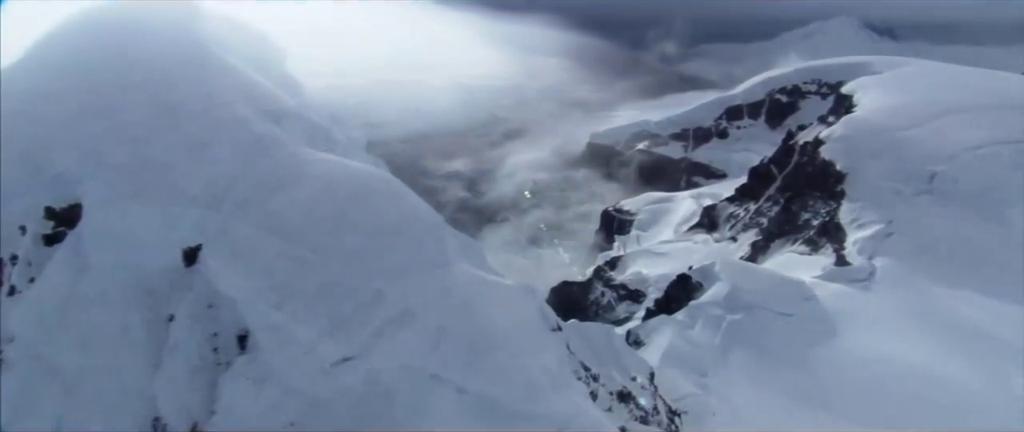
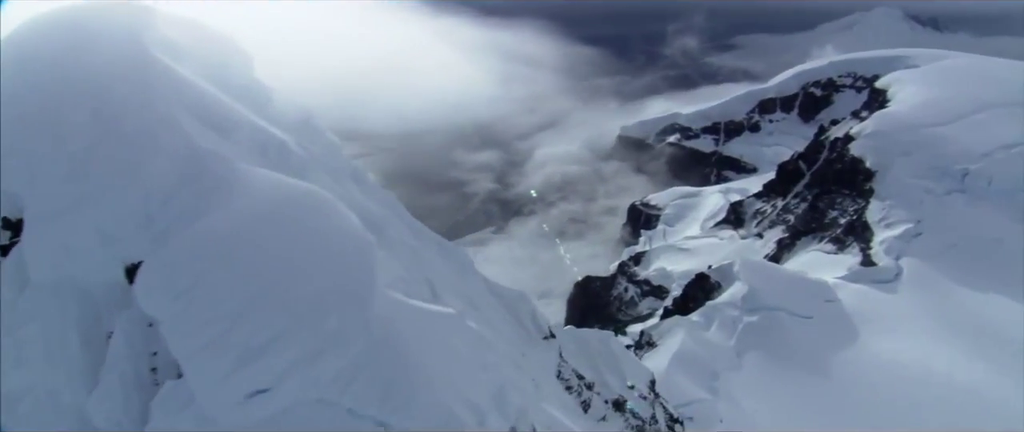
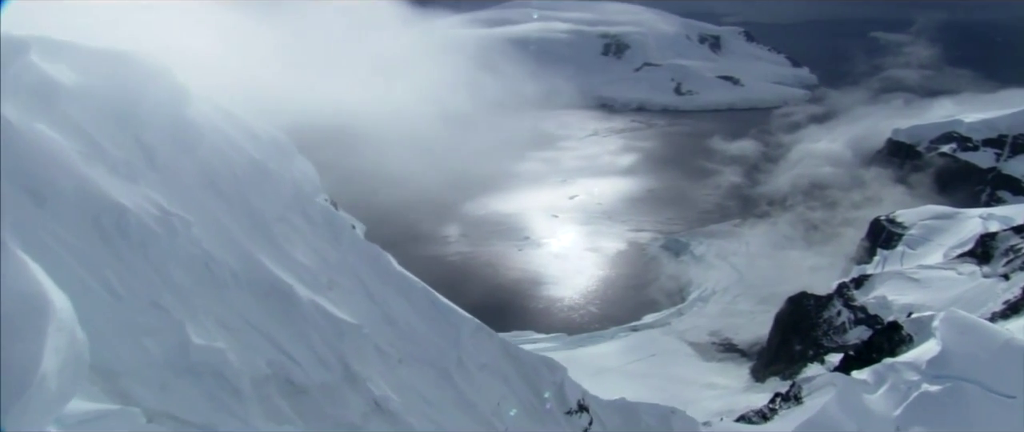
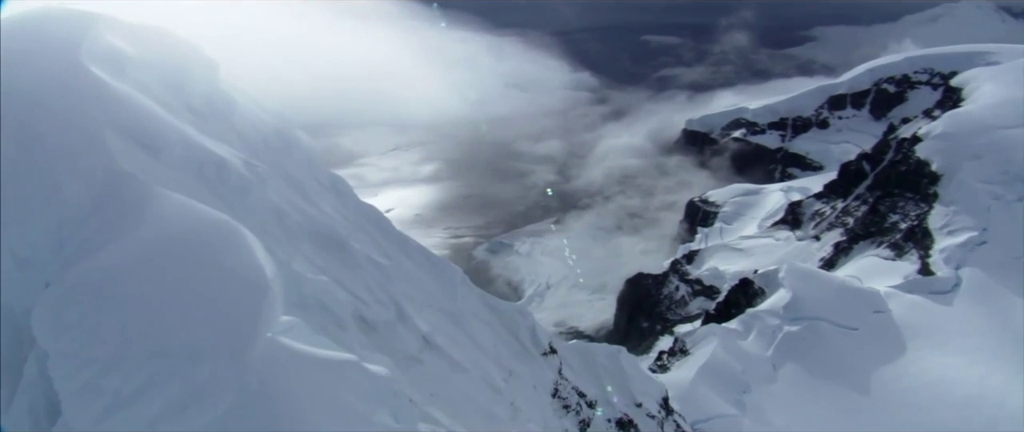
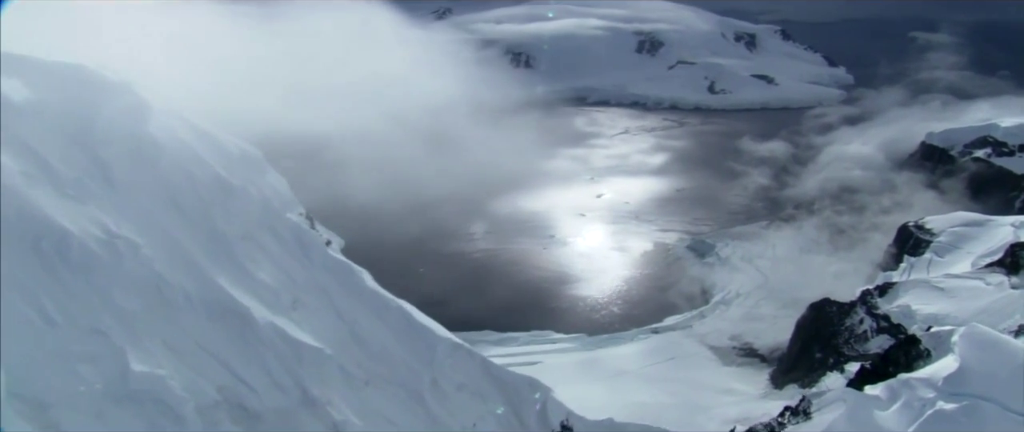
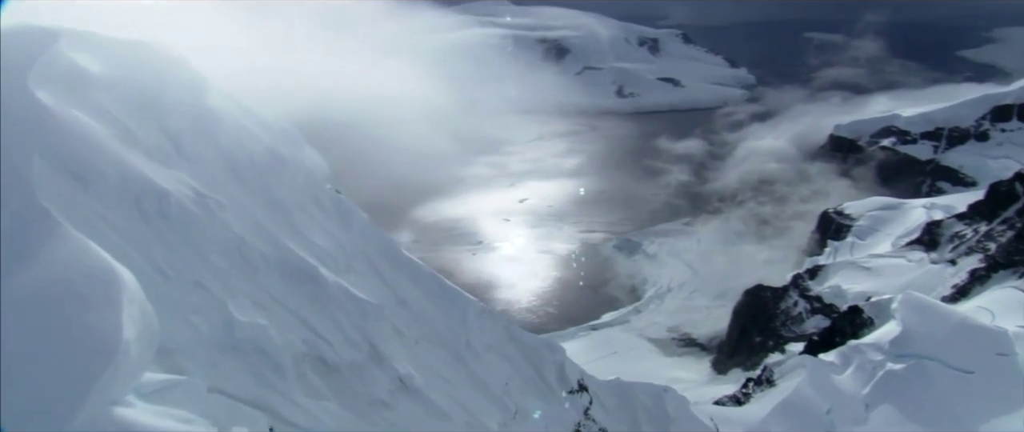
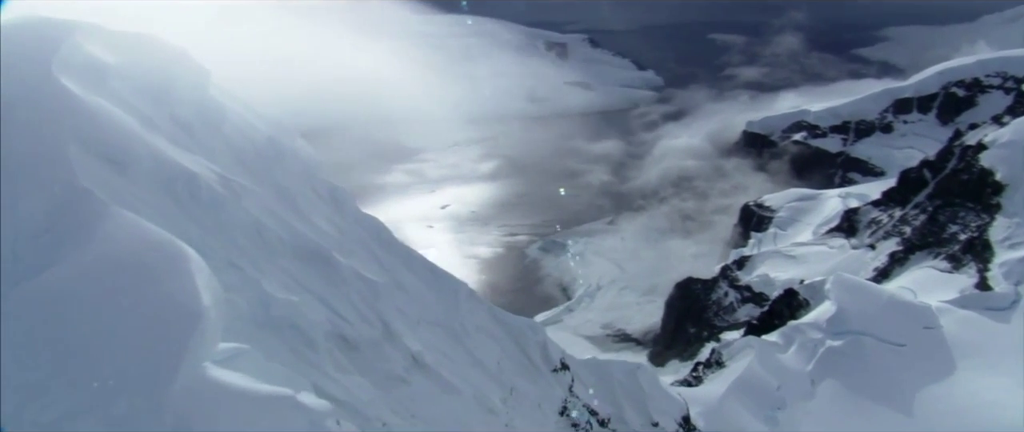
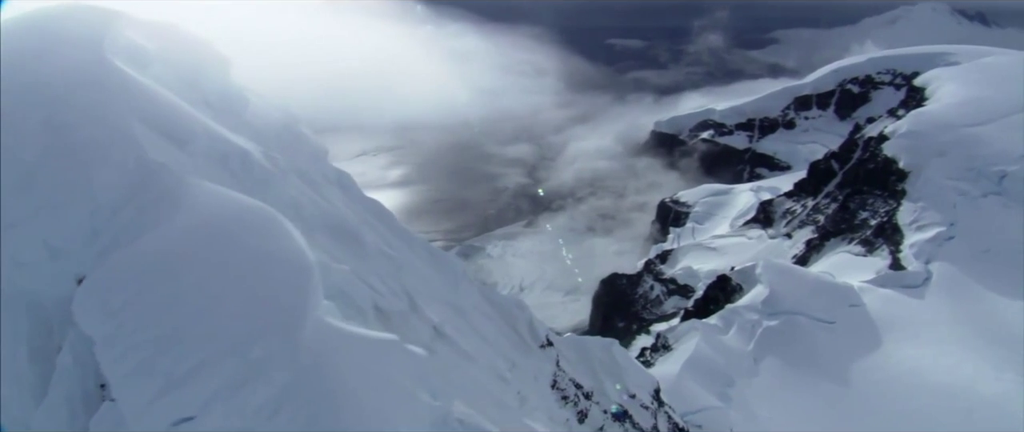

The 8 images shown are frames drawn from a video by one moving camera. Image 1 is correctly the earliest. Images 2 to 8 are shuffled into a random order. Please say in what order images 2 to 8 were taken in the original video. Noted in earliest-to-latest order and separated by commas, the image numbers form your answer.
2, 8, 4, 7, 6, 3, 5
